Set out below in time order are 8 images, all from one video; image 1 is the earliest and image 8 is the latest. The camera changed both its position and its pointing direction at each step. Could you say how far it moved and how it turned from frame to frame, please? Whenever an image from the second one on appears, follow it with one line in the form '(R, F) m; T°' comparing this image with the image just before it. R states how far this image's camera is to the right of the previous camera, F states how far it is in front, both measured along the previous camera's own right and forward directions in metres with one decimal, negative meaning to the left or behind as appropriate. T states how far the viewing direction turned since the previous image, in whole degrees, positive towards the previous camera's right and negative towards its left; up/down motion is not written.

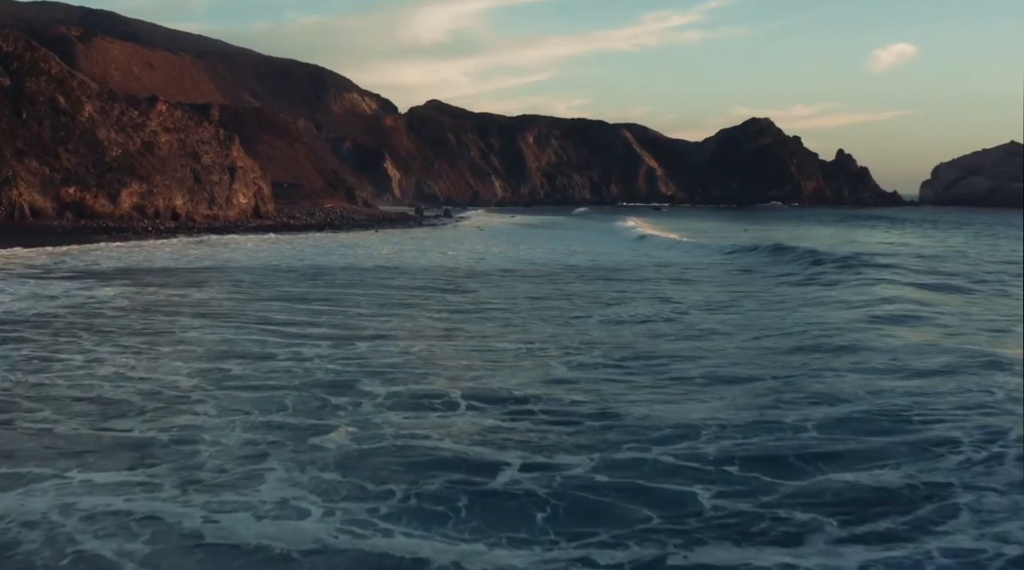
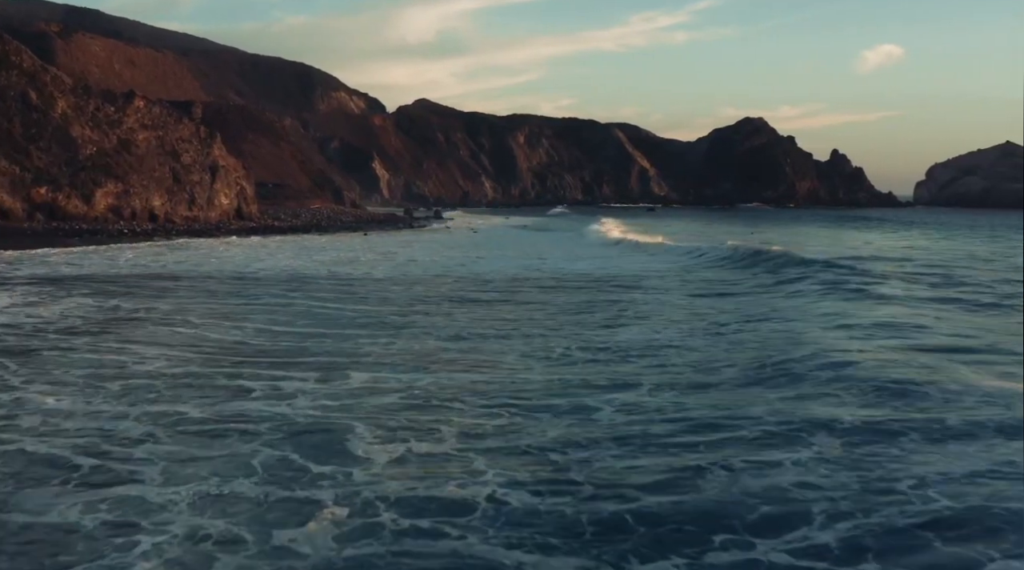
(-0.3, +1.9) m; +1°
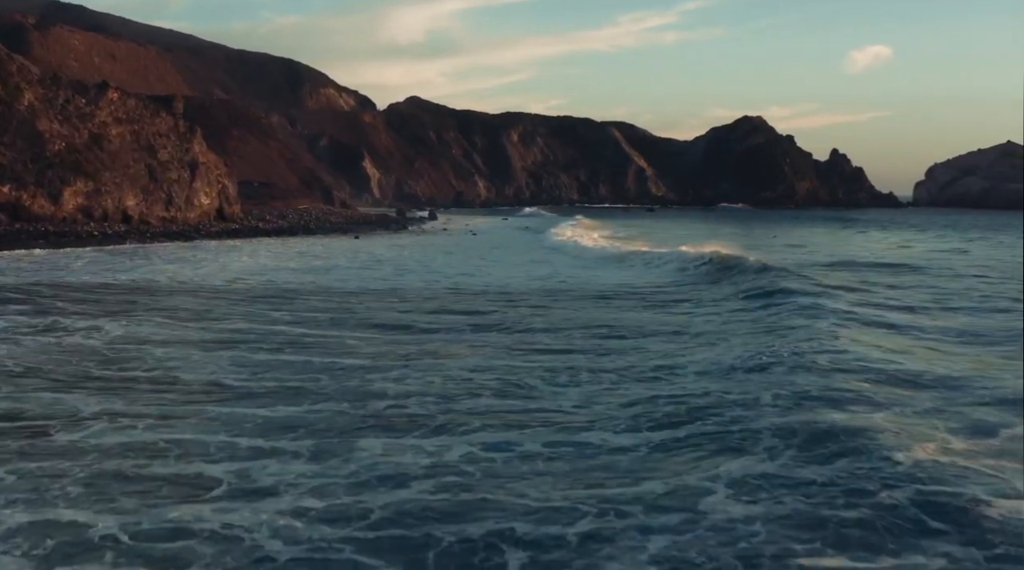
(-0.5, +2.8) m; +1°
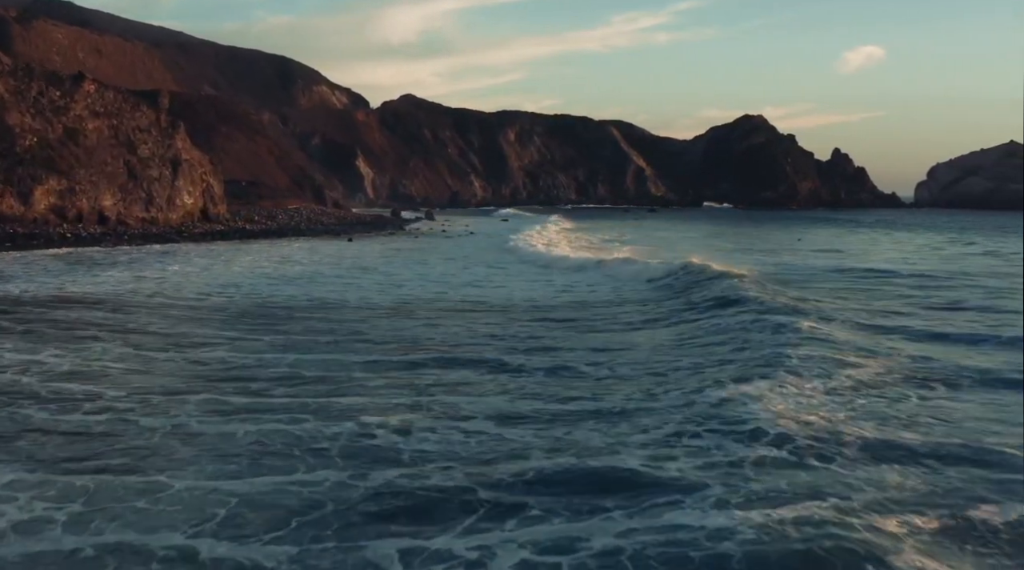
(-0.4, +2.4) m; 0°
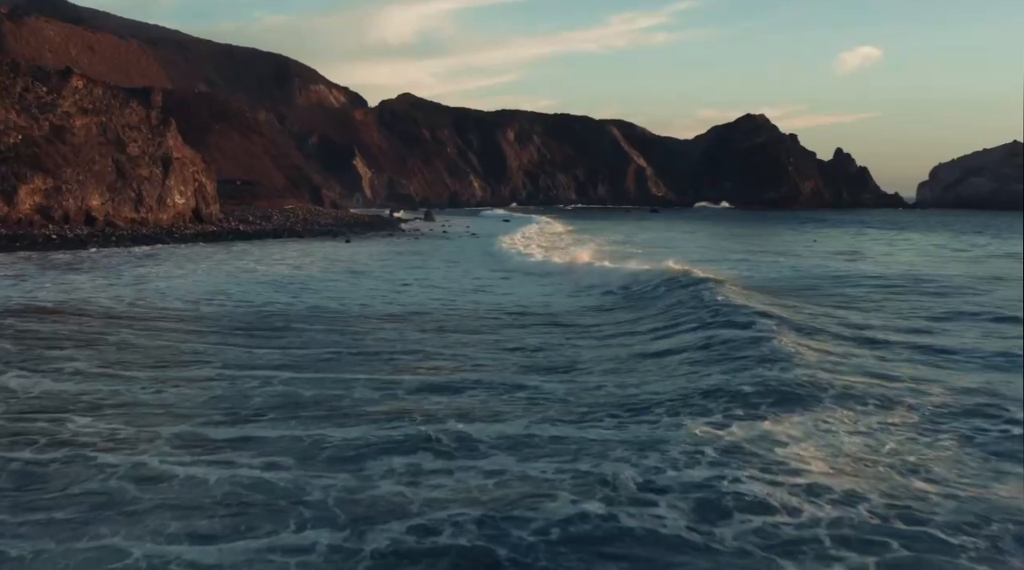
(-0.2, +1.2) m; 0°
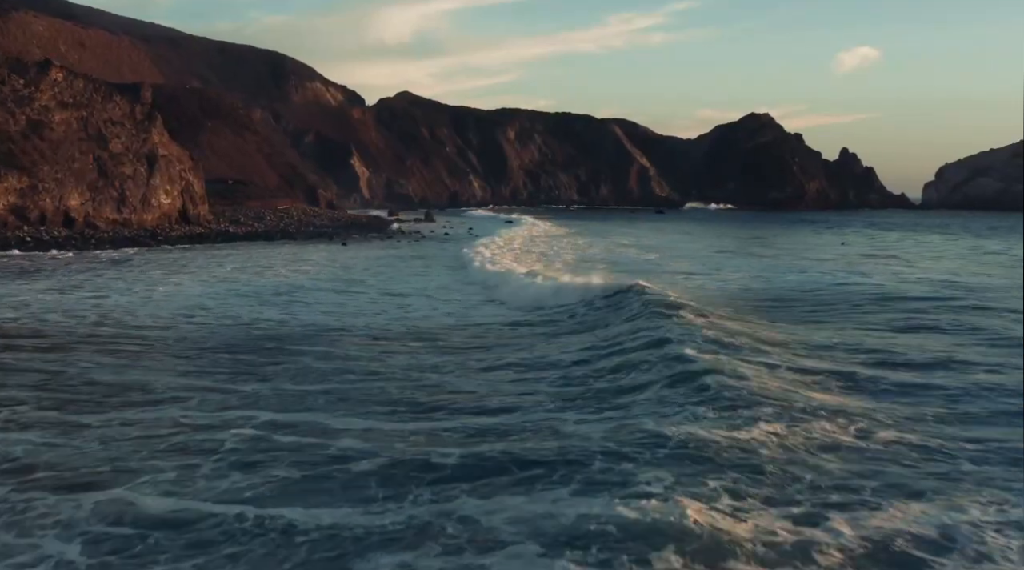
(-0.3, +2.0) m; 0°
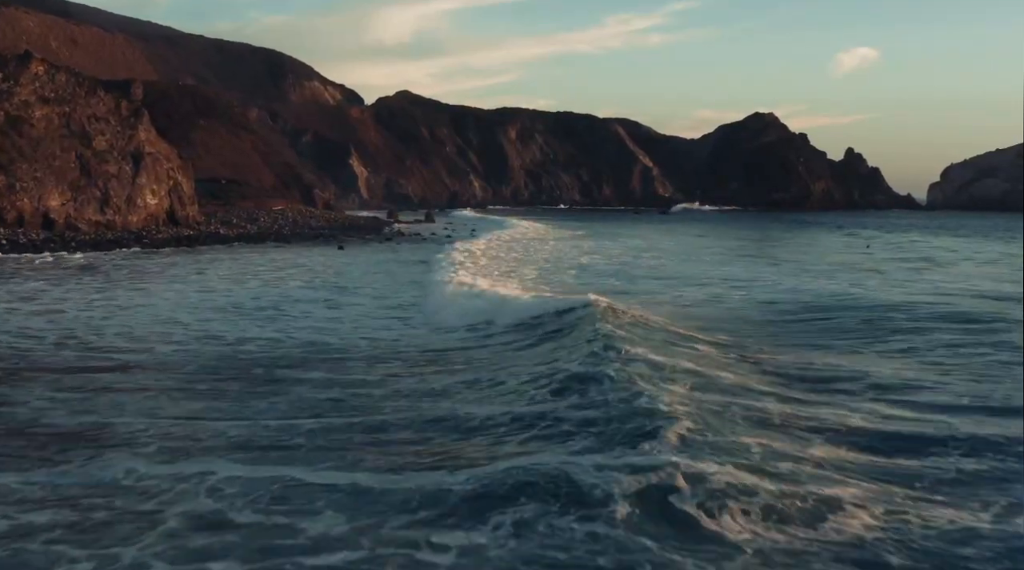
(-0.2, +1.7) m; 0°
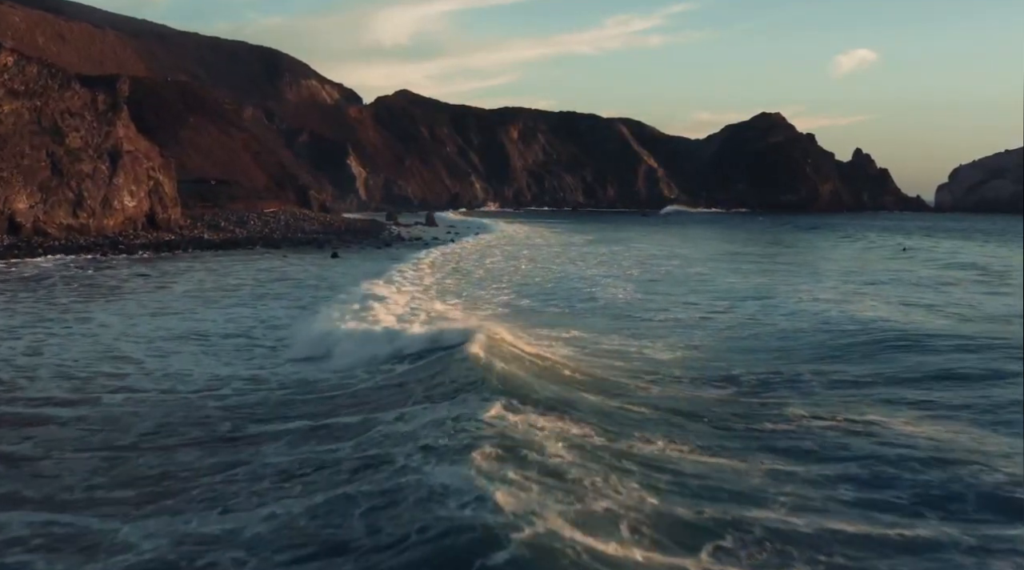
(-0.3, +2.3) m; 0°
